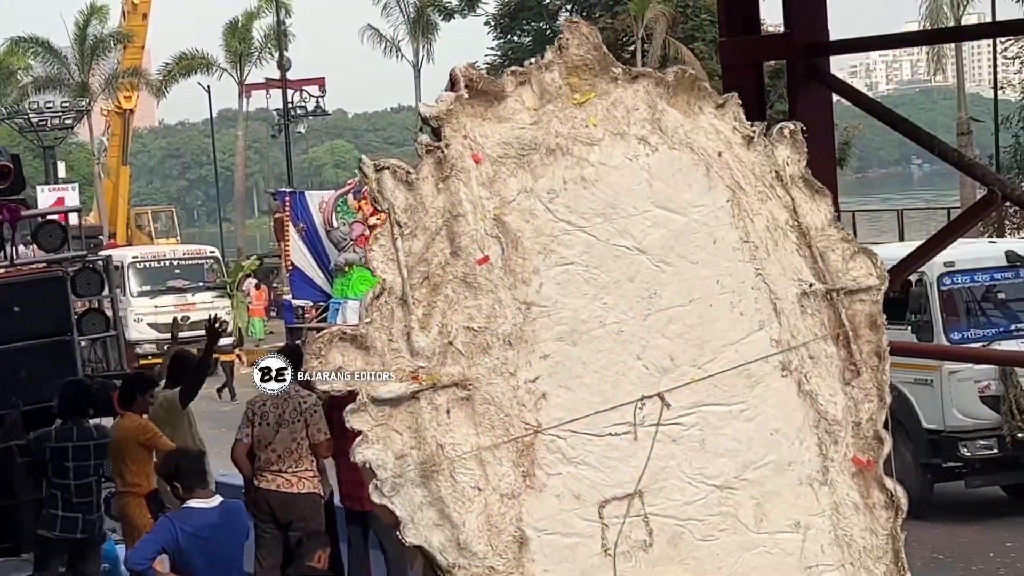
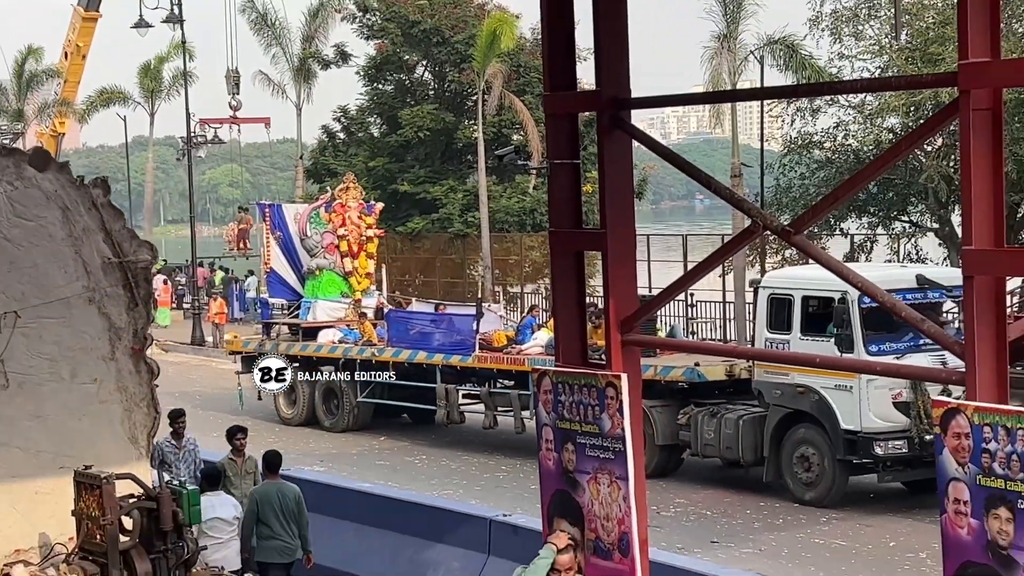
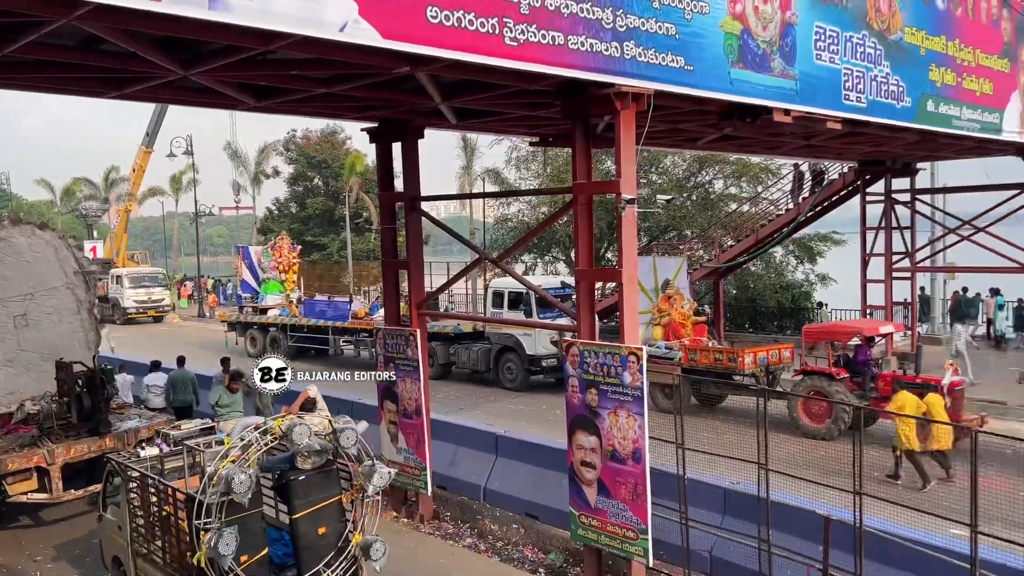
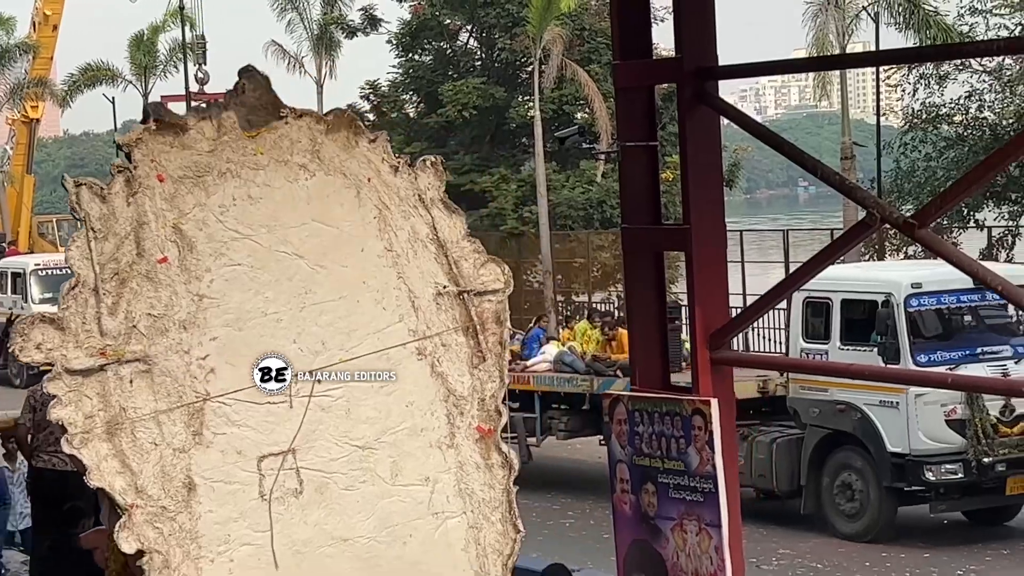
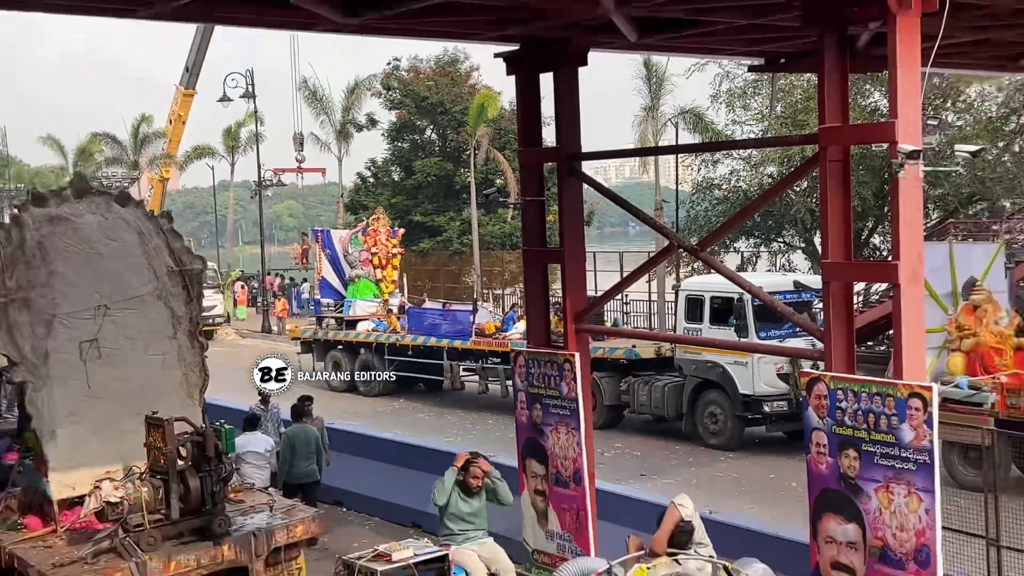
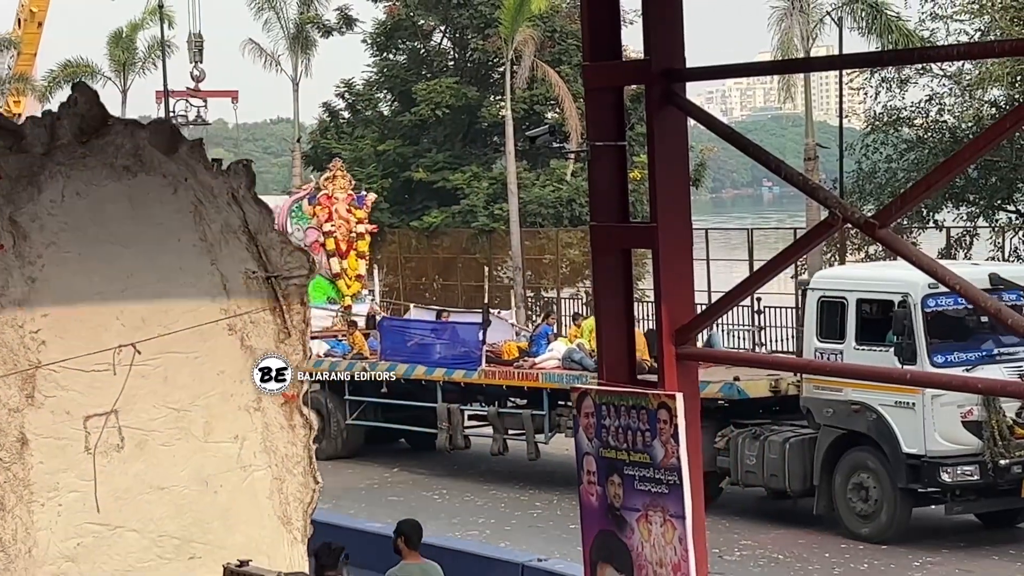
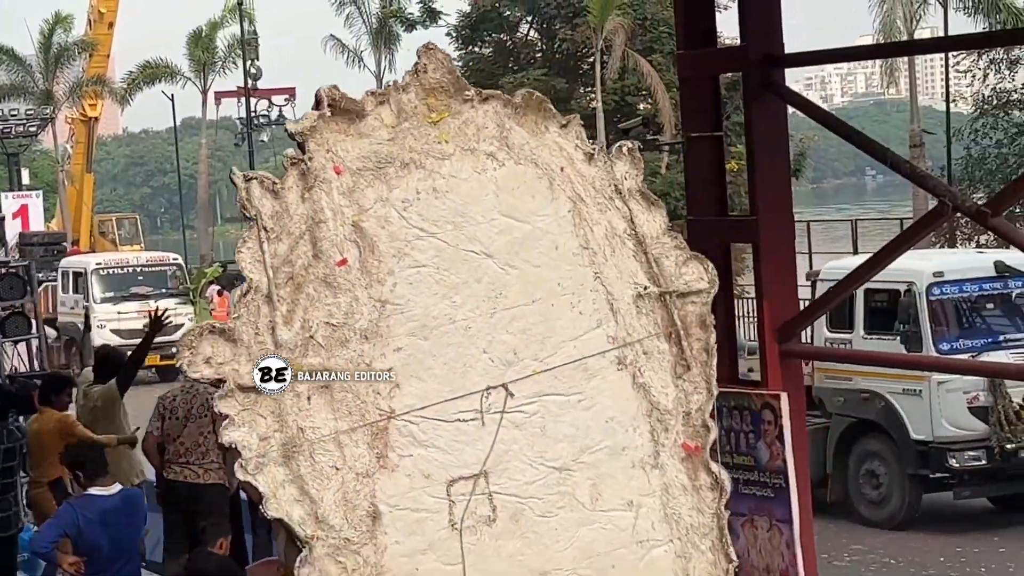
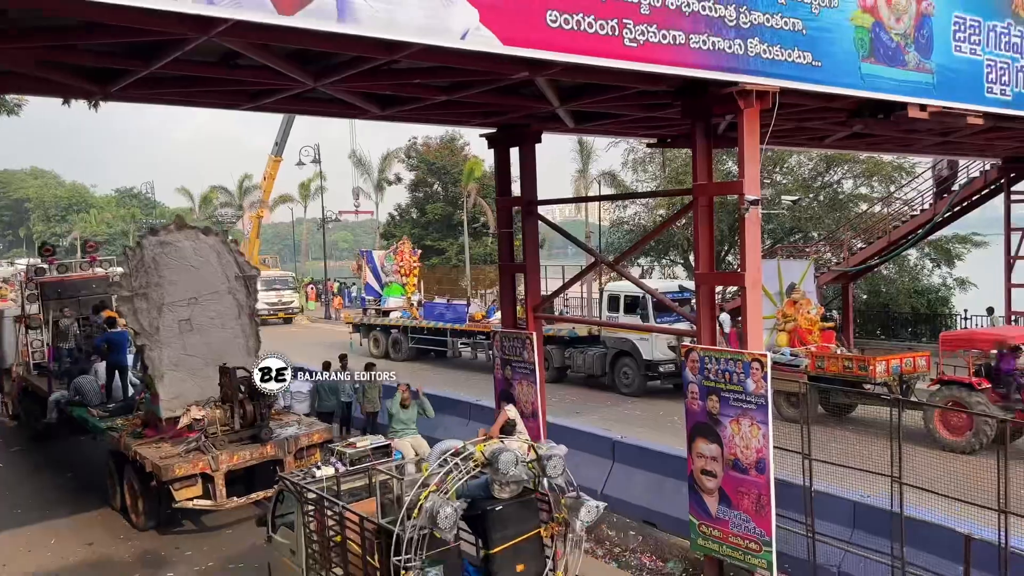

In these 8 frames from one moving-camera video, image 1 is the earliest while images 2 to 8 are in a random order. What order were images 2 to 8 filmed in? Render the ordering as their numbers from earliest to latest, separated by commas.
7, 4, 6, 2, 5, 8, 3
